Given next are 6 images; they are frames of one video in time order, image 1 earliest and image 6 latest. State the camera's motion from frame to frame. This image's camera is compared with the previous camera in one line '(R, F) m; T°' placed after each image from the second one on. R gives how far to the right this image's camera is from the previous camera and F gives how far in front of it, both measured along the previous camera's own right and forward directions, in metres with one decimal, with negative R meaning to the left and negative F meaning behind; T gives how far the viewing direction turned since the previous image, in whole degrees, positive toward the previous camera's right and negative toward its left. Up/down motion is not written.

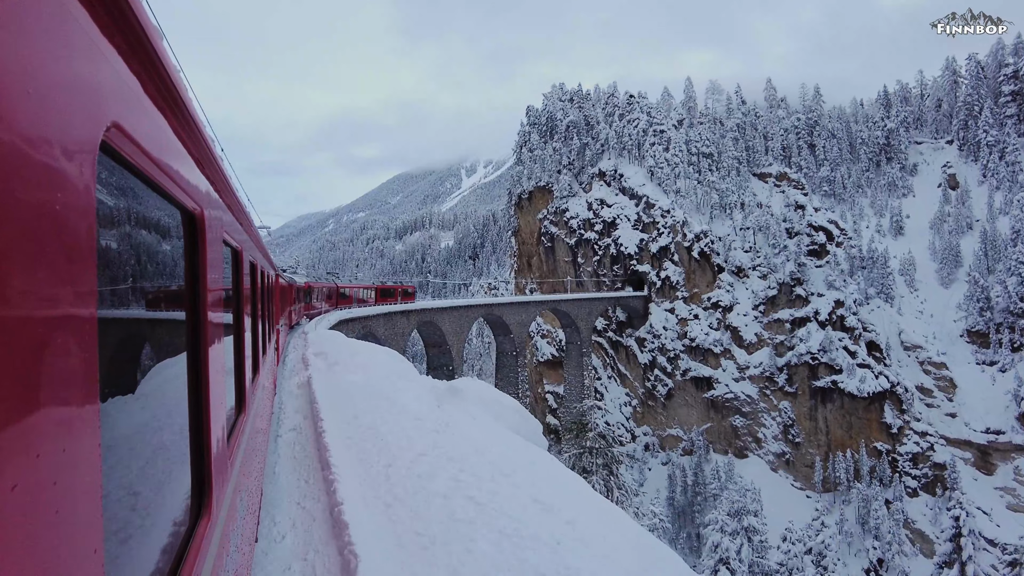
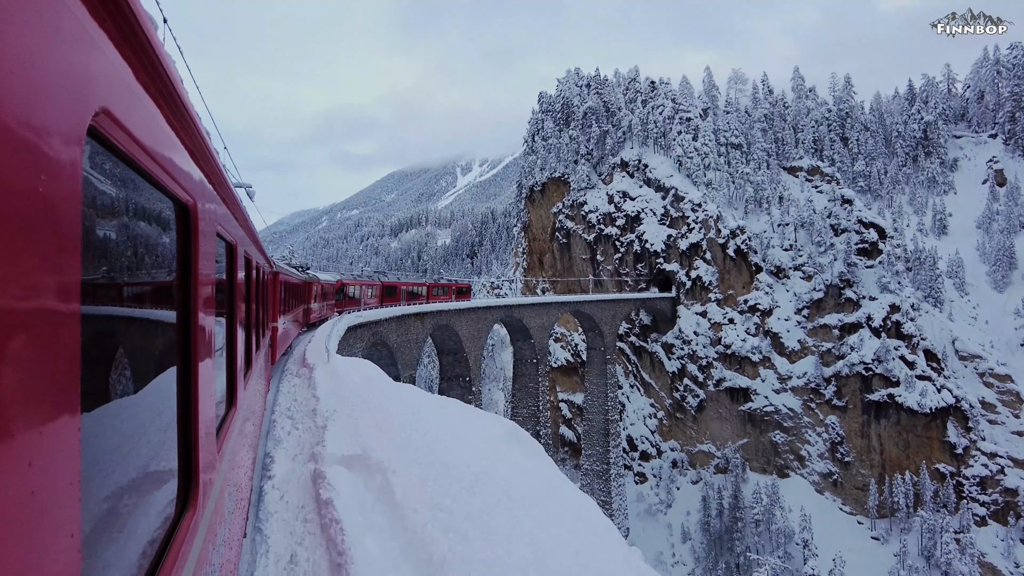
(-0.4, +0.9) m; +1°
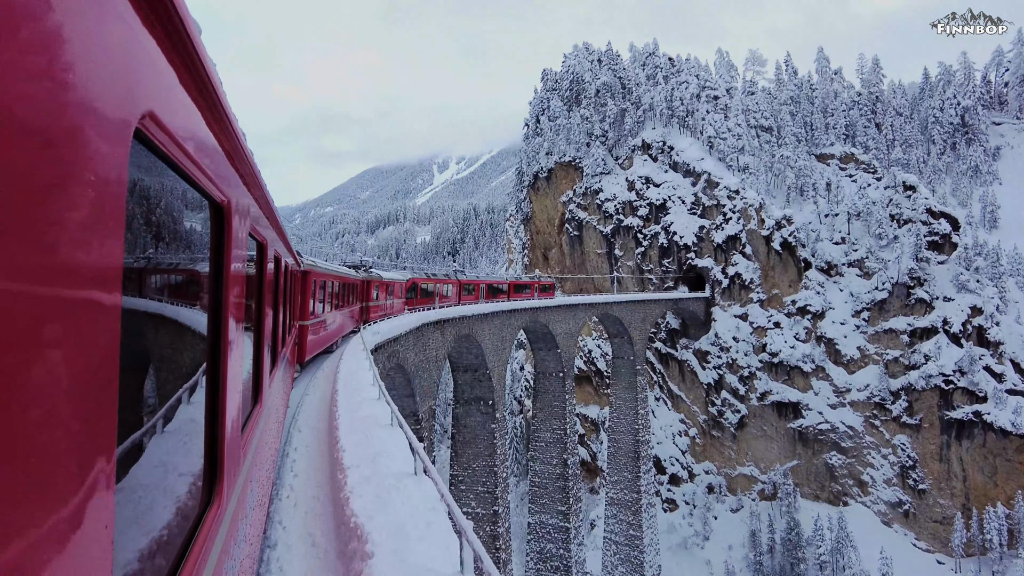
(-0.5, +1.3) m; +2°
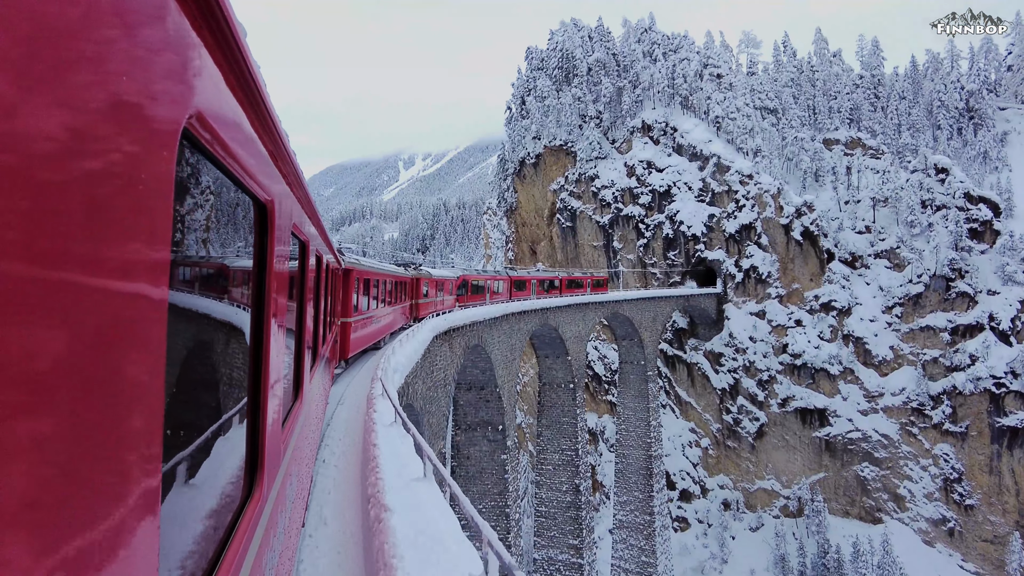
(-0.3, +1.0) m; +3°
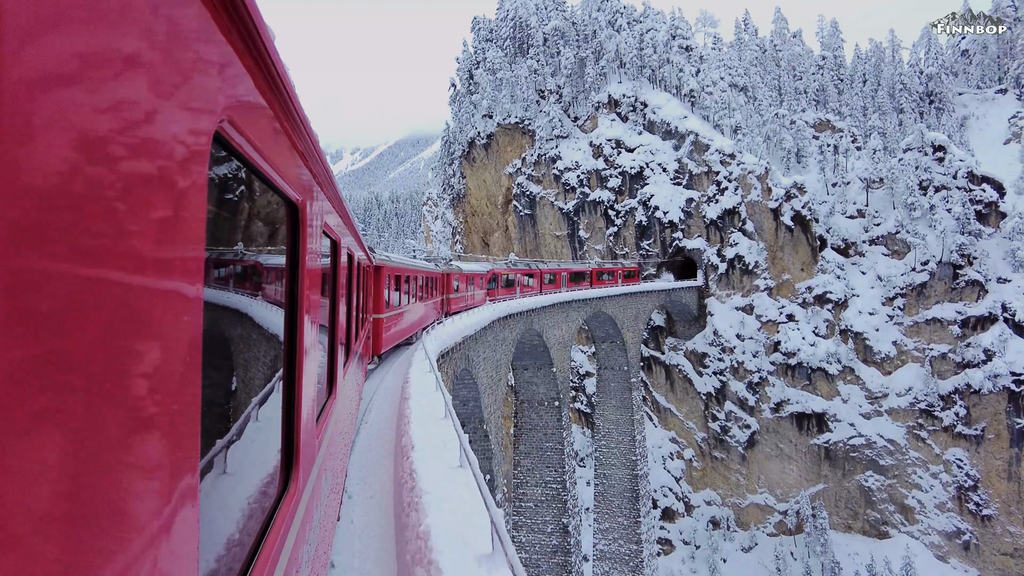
(-0.2, +1.2) m; +6°
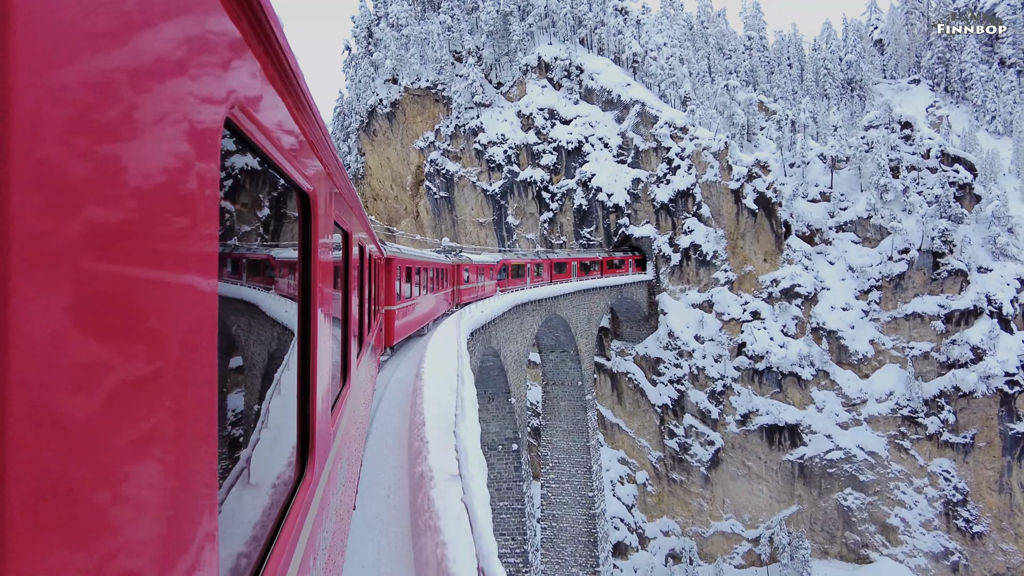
(-0.1, +1.4) m; +10°
